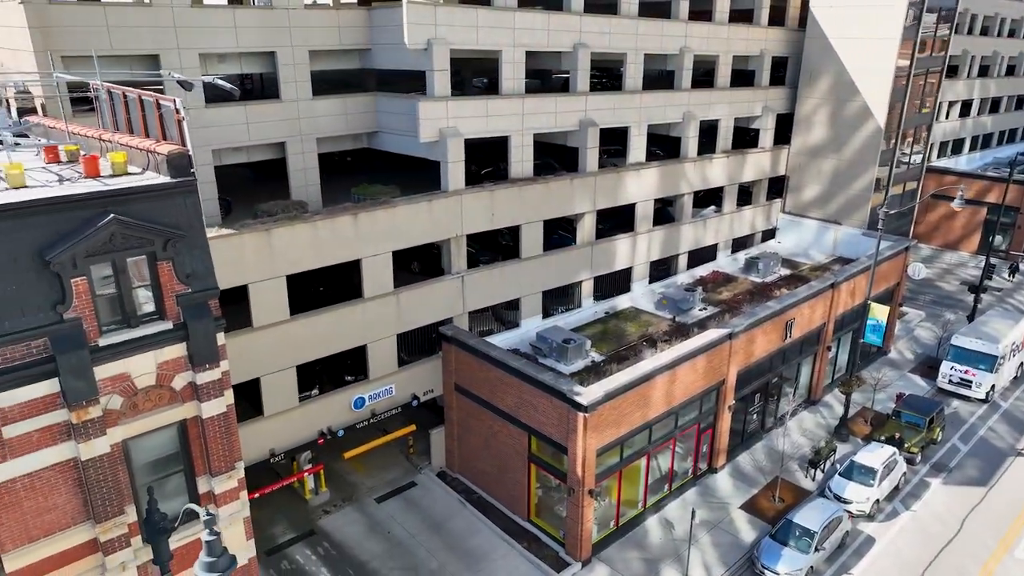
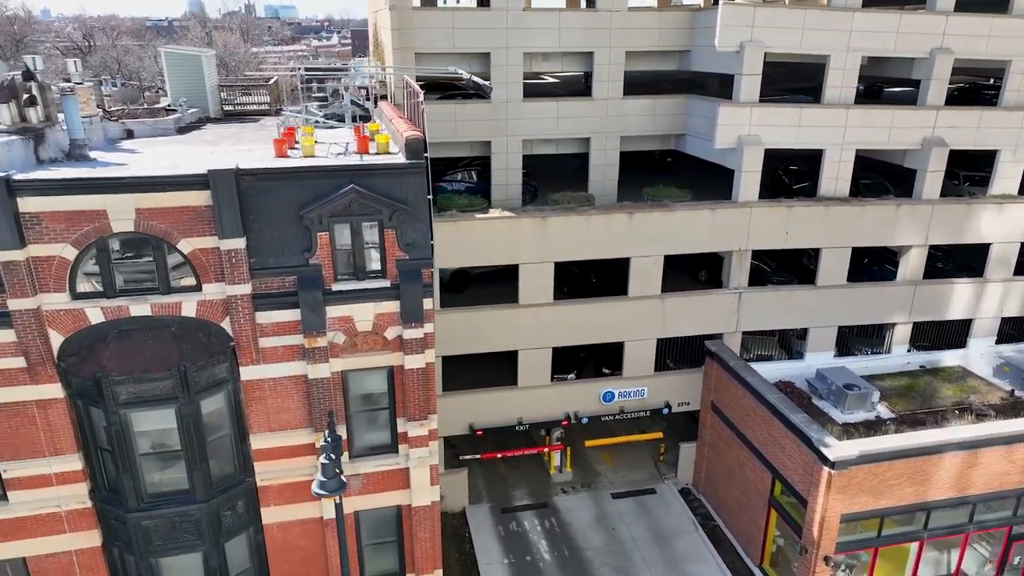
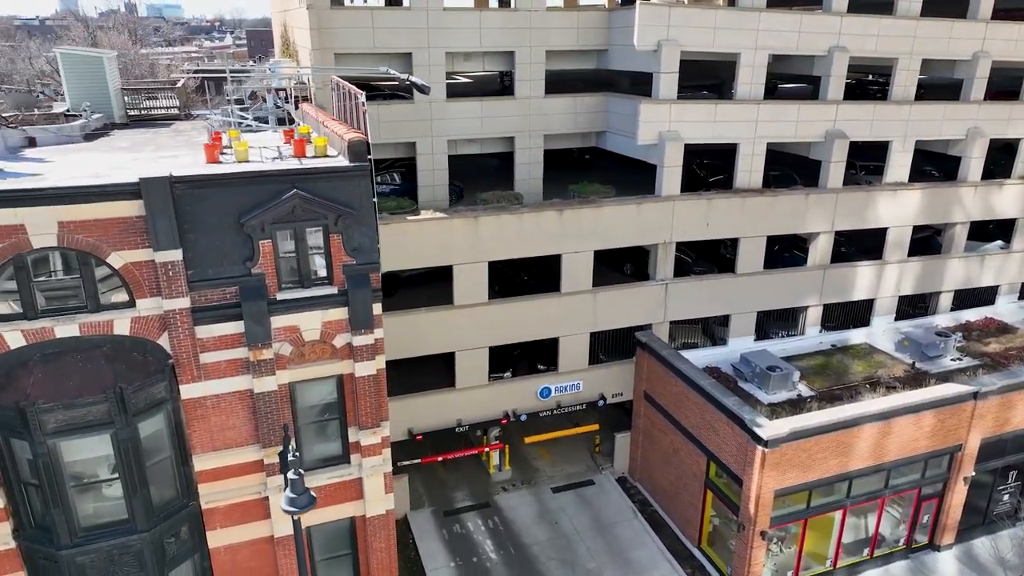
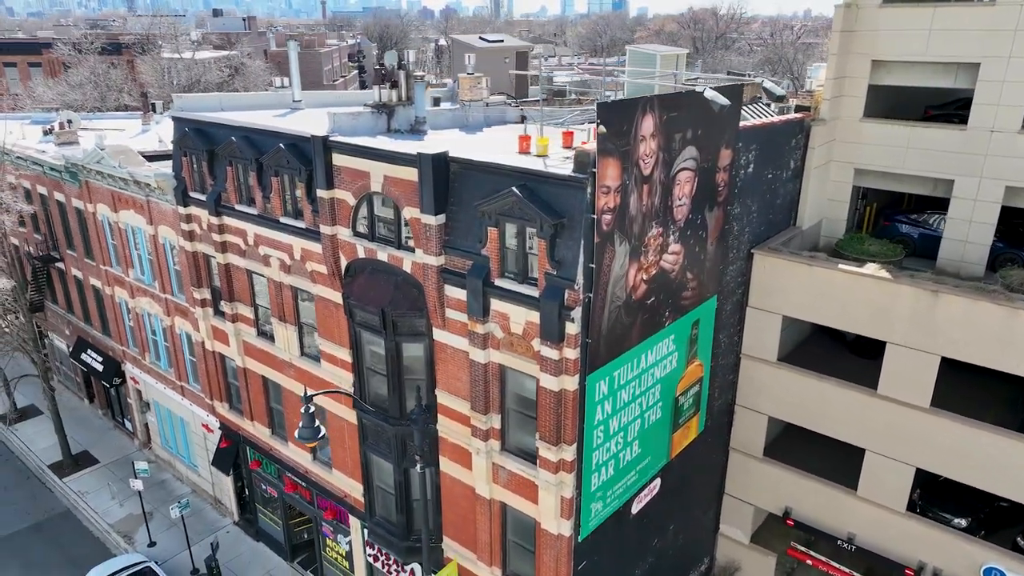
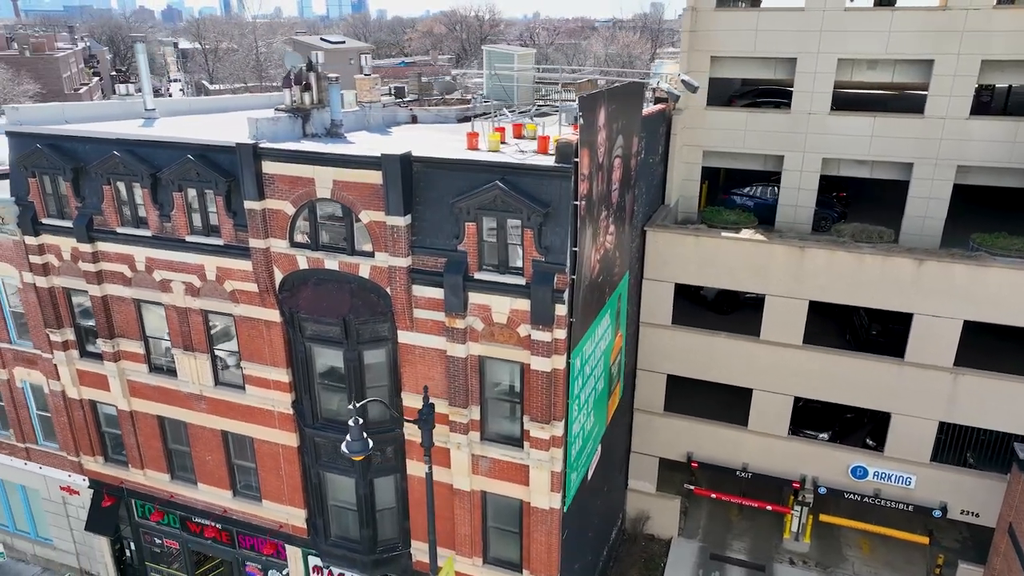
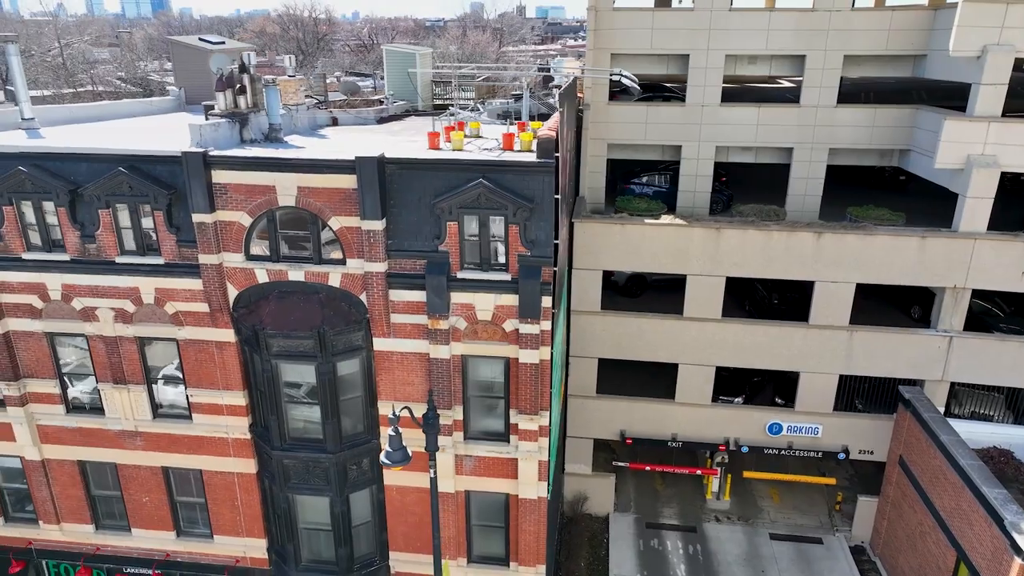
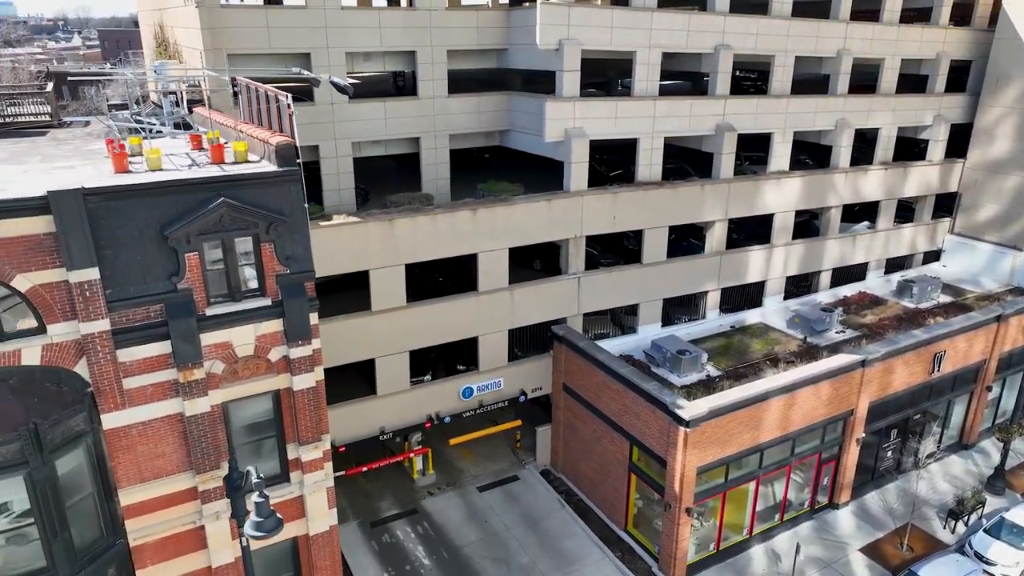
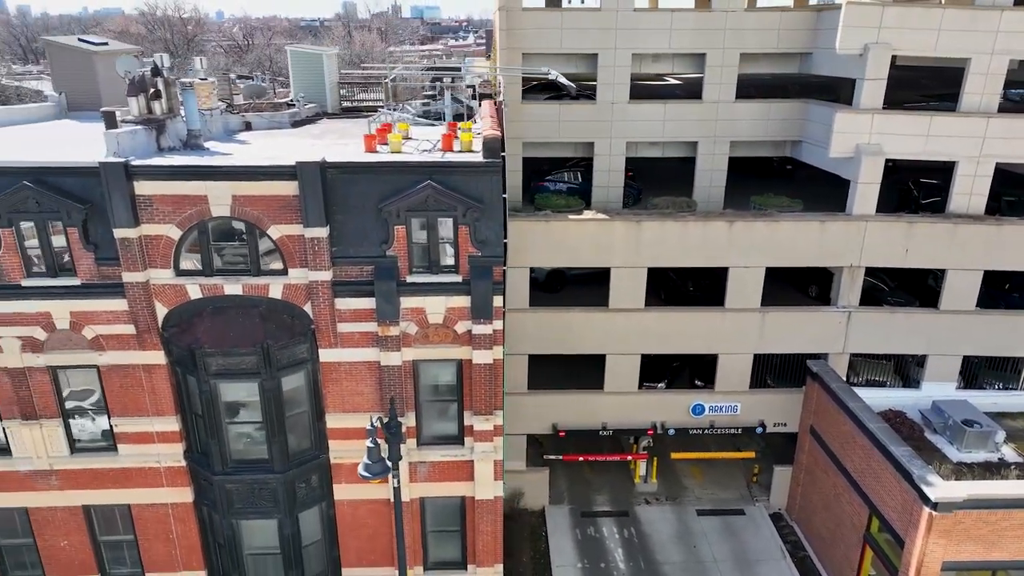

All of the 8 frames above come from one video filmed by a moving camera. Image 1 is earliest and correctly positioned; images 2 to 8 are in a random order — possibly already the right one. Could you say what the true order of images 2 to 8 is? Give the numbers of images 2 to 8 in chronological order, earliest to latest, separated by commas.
7, 3, 2, 8, 6, 5, 4
